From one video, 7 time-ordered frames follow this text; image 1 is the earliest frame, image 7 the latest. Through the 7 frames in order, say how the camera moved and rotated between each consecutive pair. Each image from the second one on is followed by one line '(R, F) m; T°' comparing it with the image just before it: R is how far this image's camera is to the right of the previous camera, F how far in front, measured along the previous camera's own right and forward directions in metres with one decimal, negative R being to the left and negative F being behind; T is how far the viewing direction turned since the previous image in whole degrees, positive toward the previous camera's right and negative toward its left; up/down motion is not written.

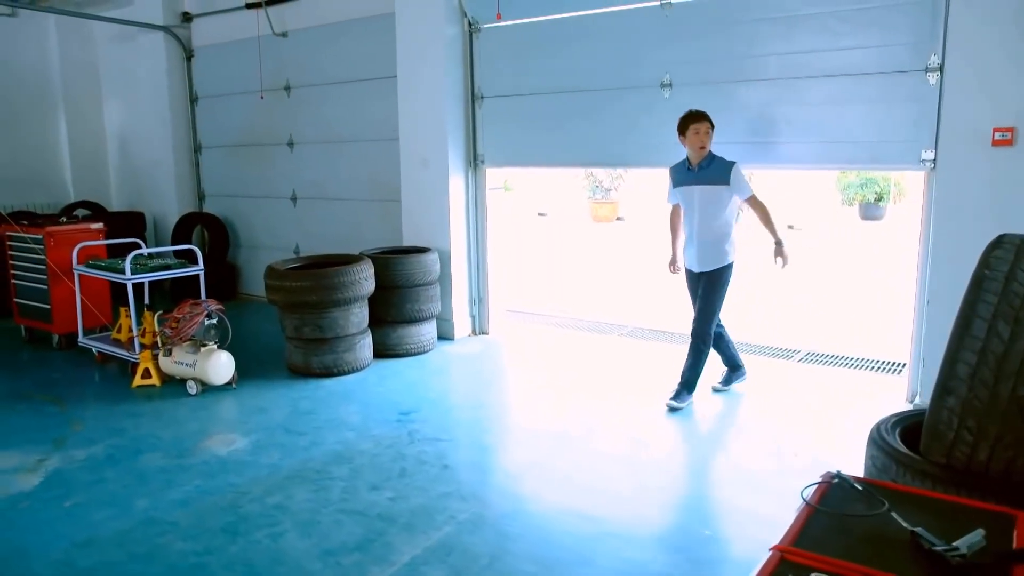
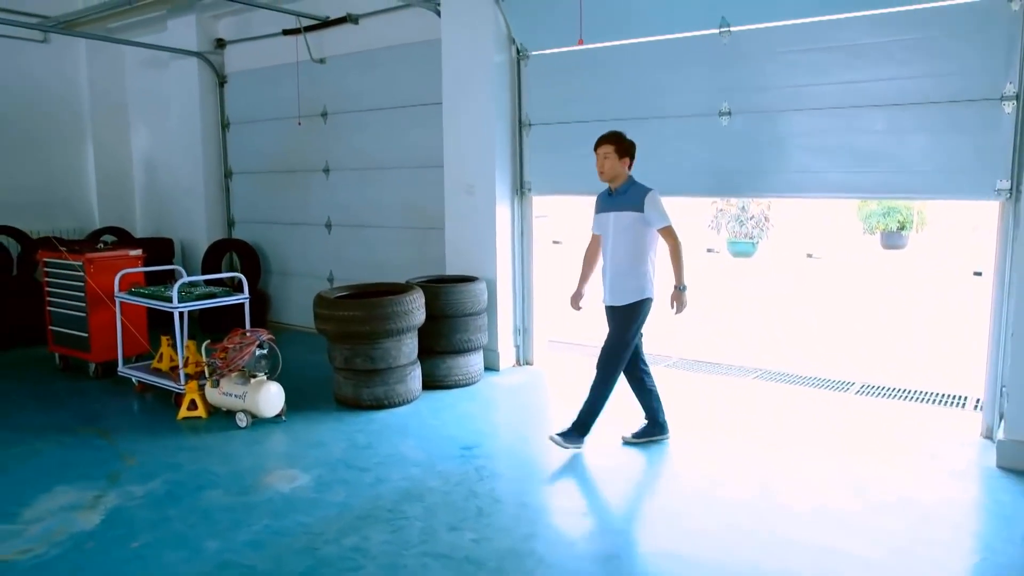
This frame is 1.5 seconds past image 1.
(-0.3, +0.1) m; 0°
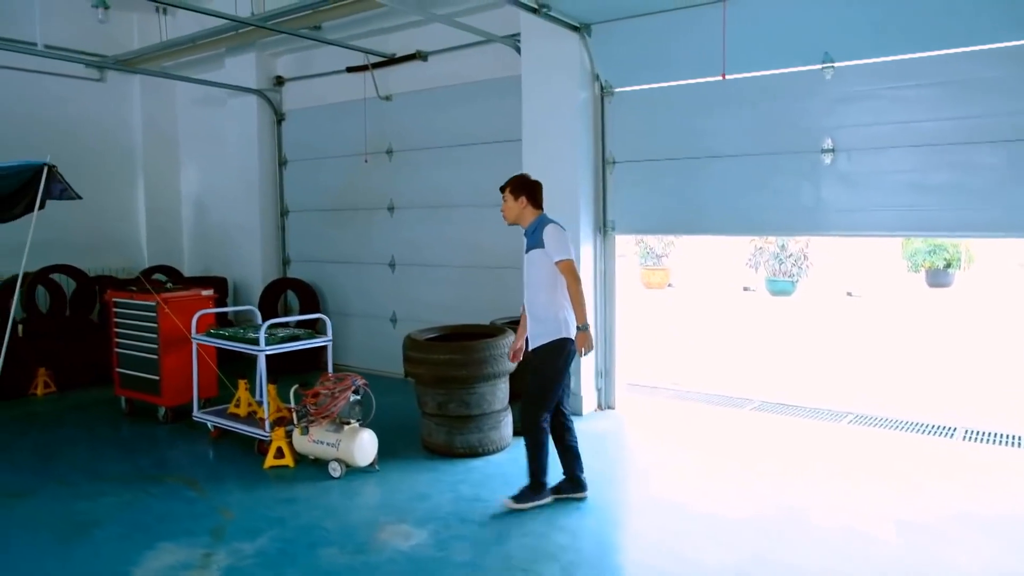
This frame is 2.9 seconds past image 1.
(-0.5, +0.2) m; 0°
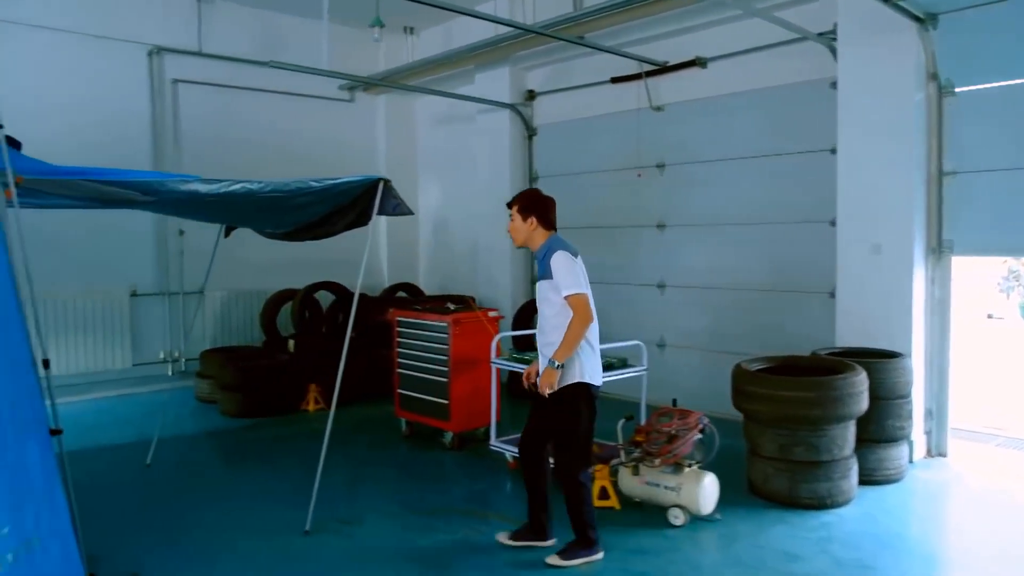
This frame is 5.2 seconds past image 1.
(-0.9, +0.3) m; -11°
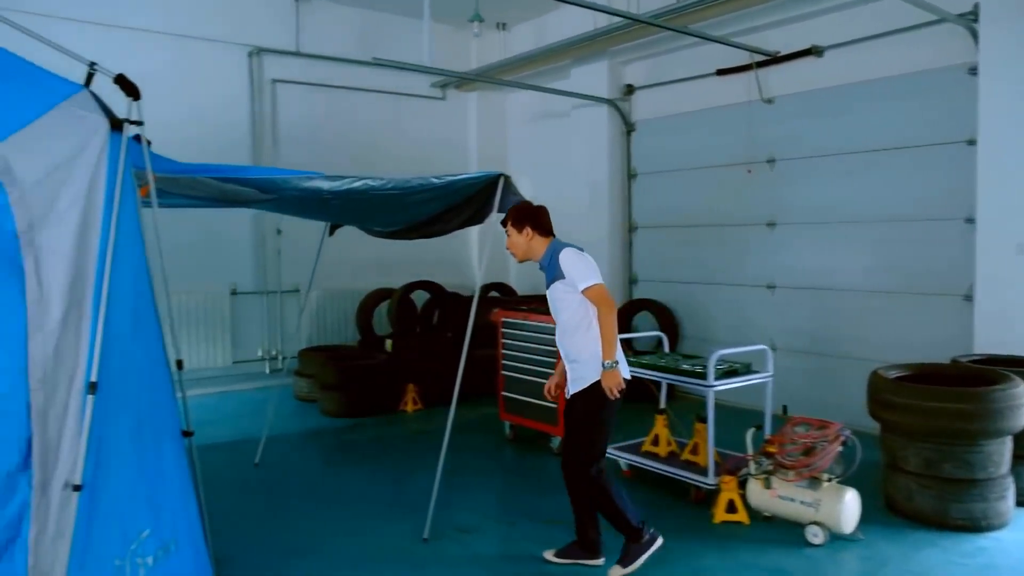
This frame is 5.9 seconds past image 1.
(-0.2, +0.1) m; -5°
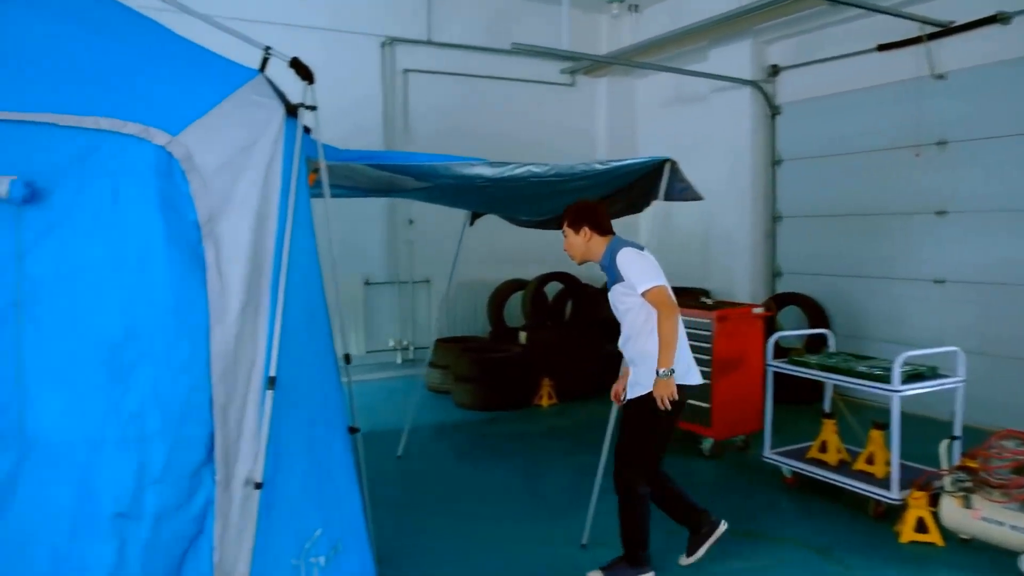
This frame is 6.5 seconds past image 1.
(-0.2, +0.2) m; -8°
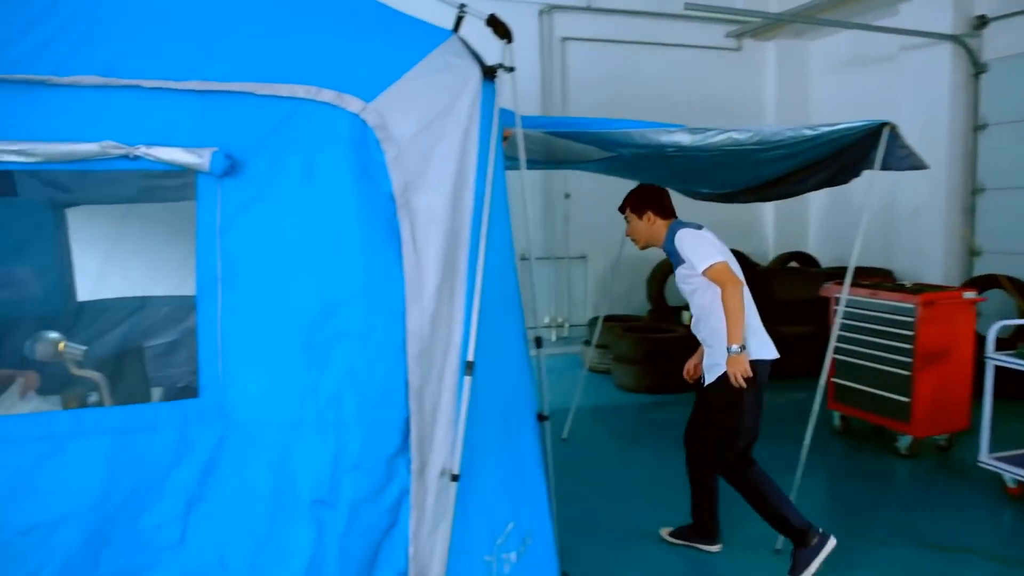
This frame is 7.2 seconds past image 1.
(-0.2, +0.2) m; -10°
